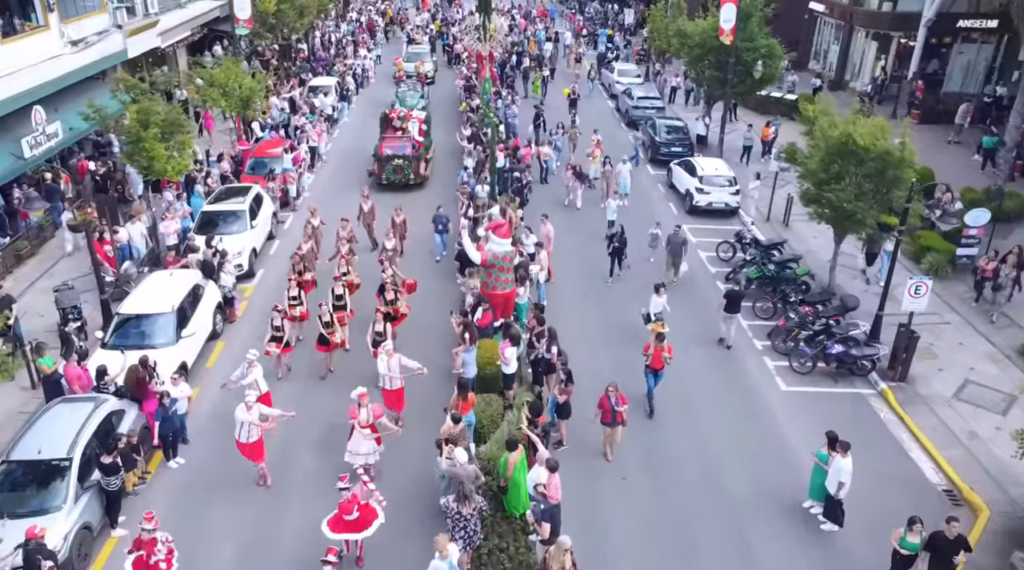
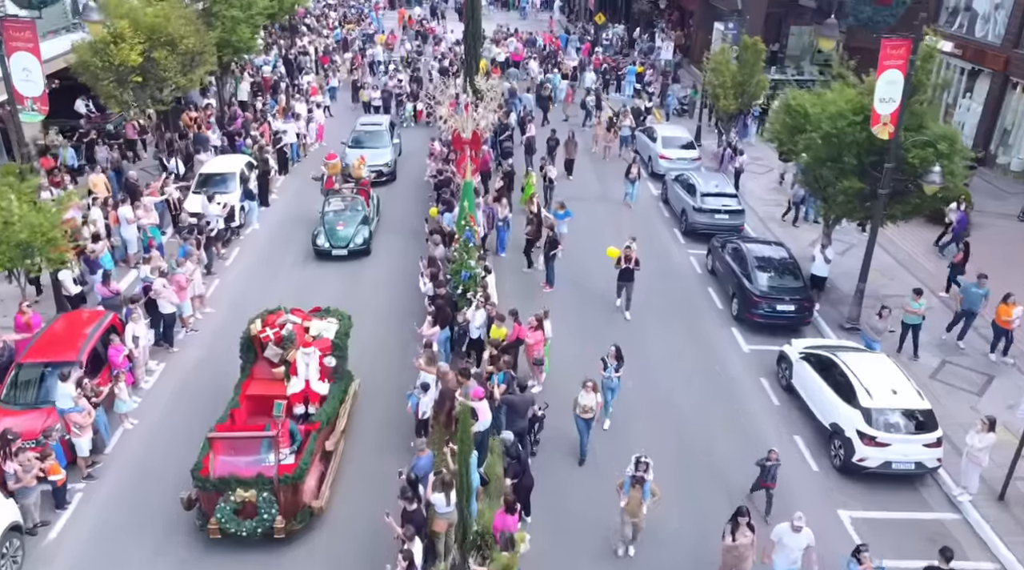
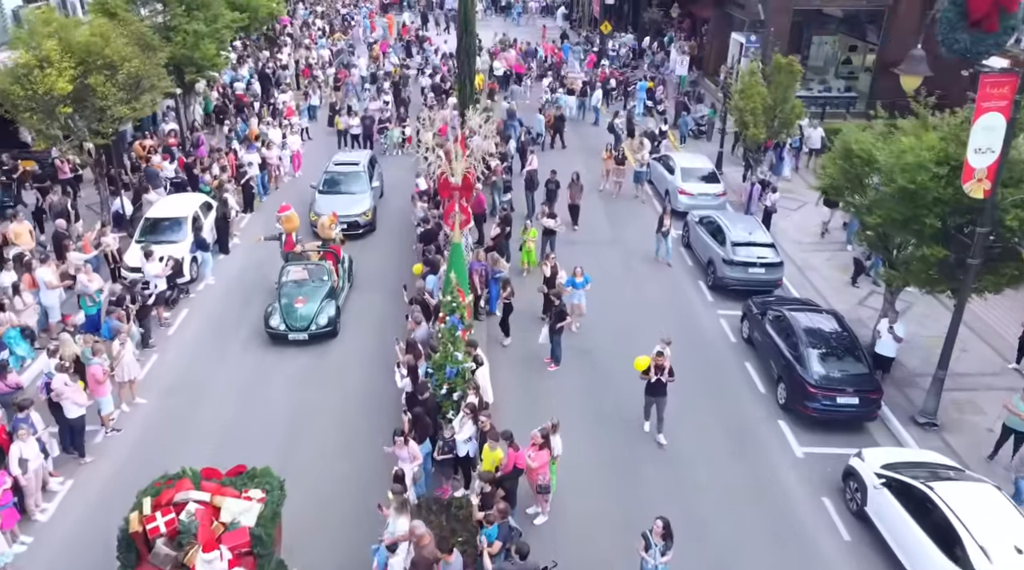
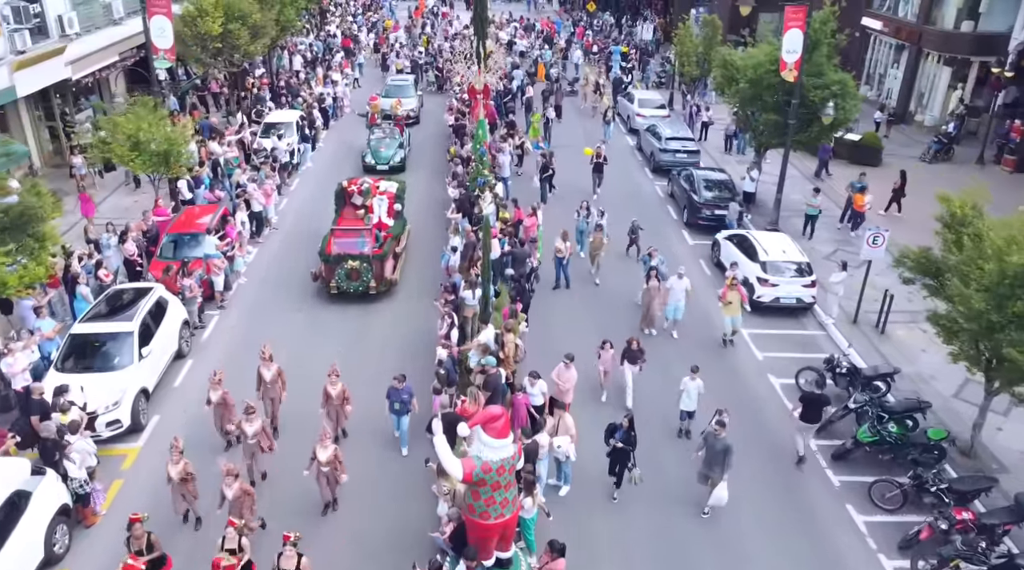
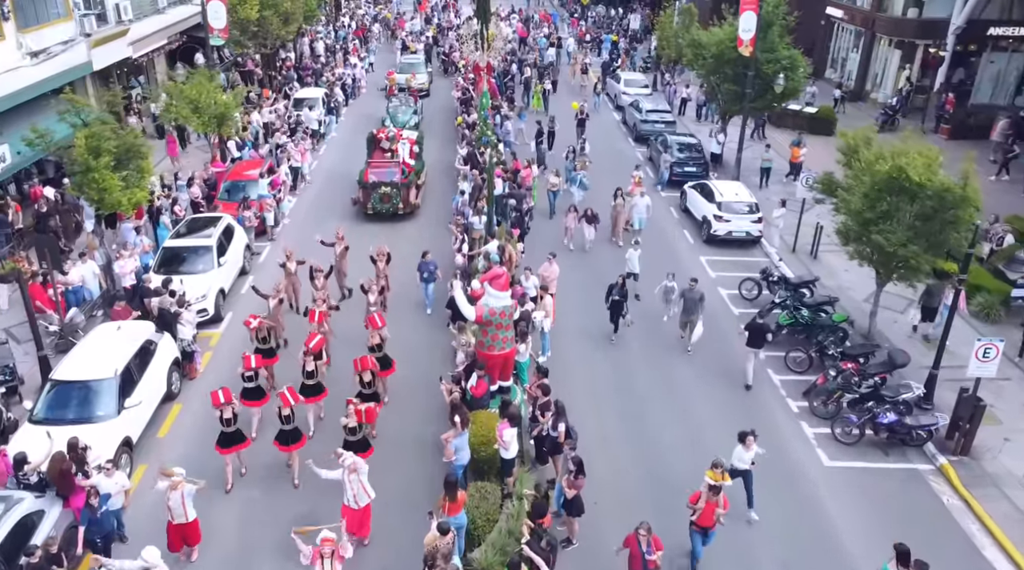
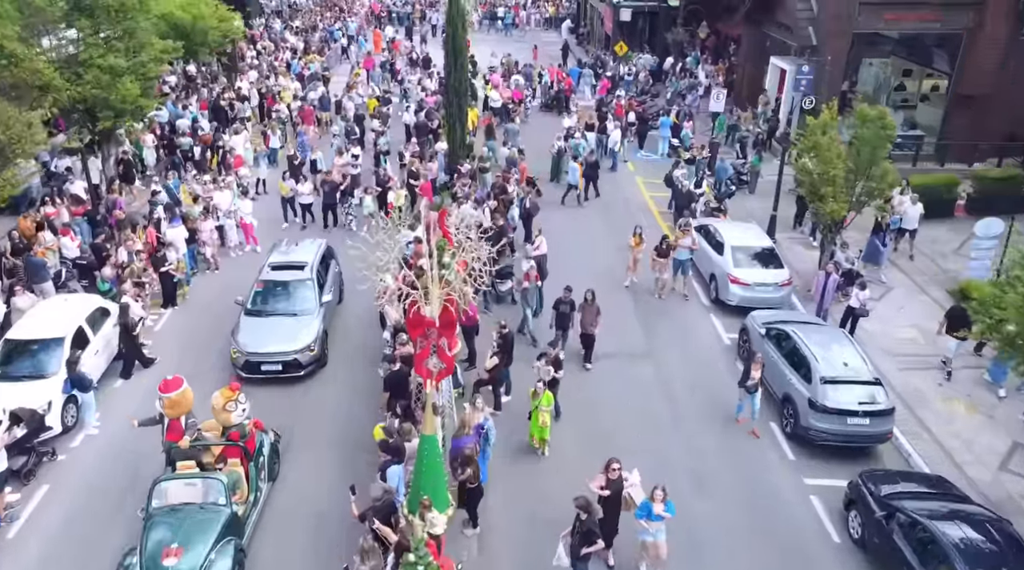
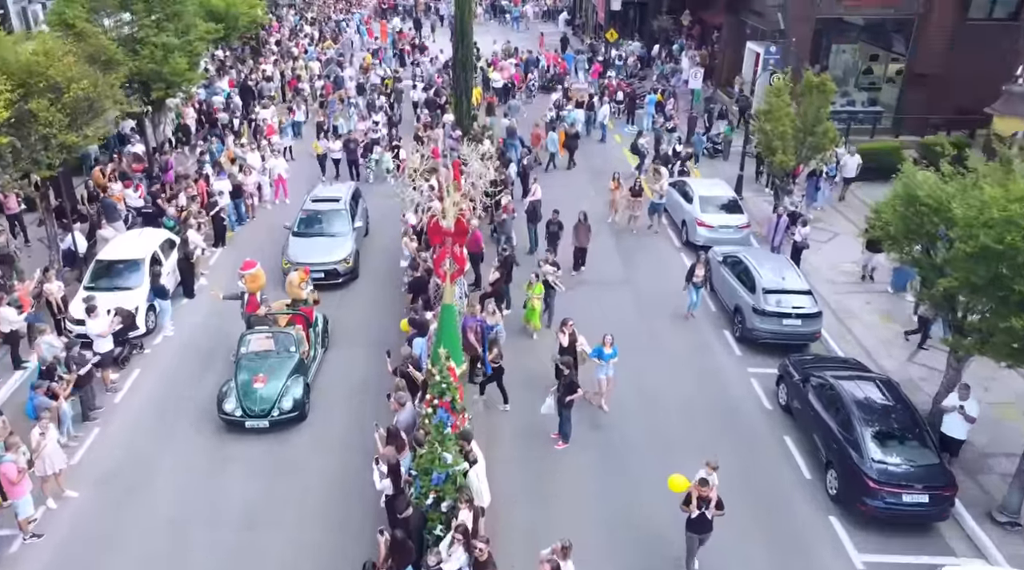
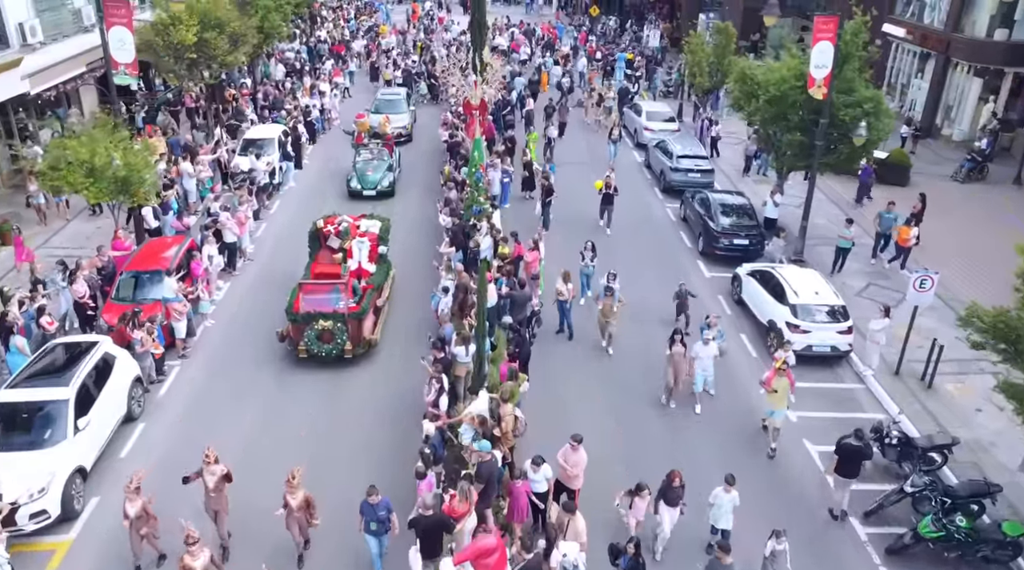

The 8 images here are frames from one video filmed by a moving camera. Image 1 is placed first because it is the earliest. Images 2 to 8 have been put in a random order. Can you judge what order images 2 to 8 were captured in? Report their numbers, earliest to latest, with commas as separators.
5, 4, 8, 2, 3, 7, 6
